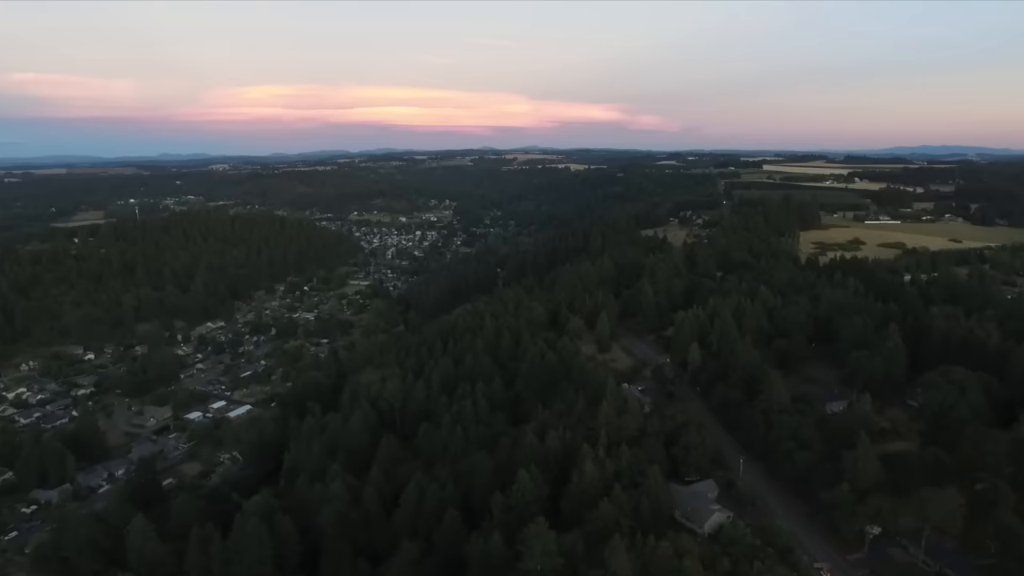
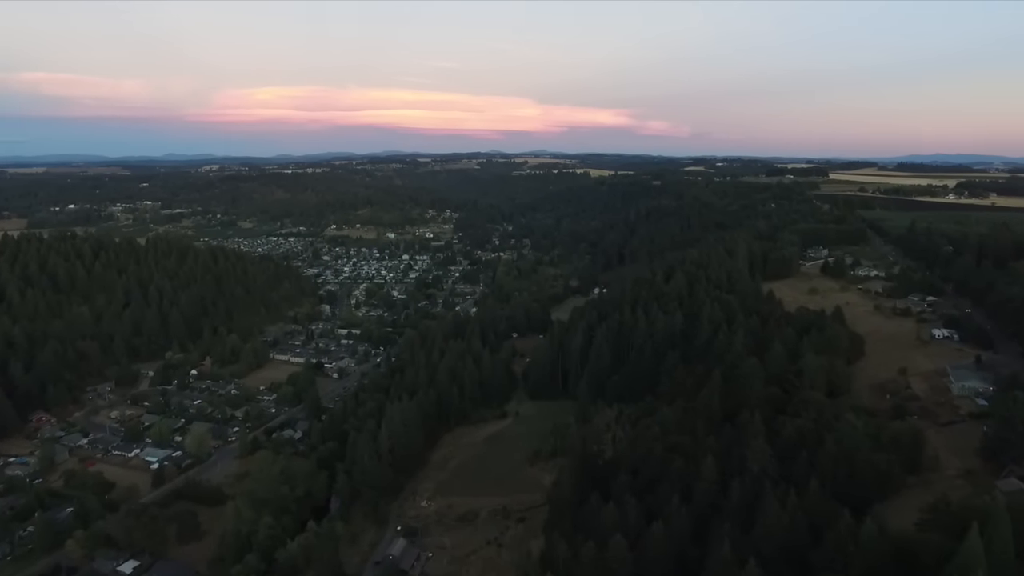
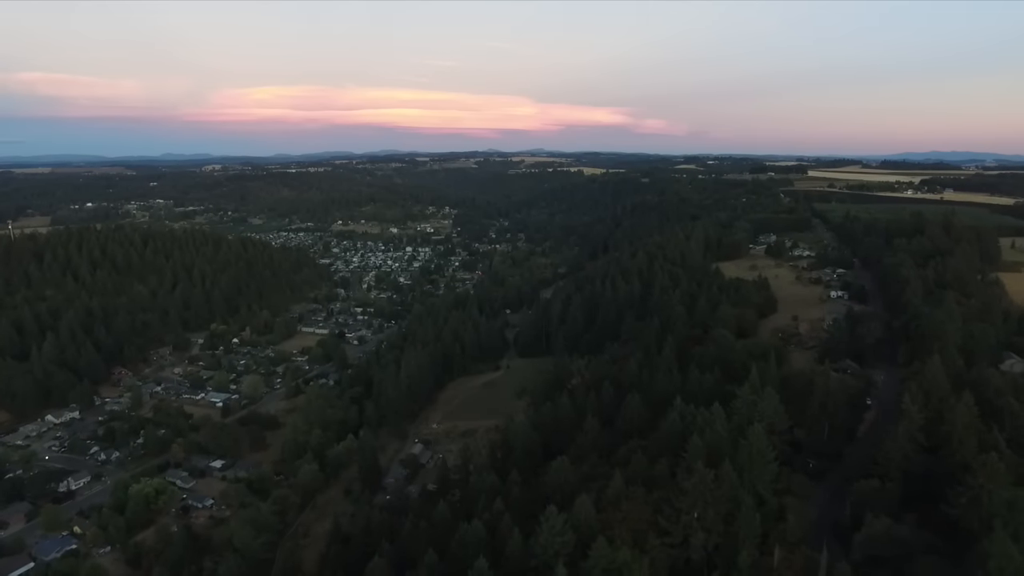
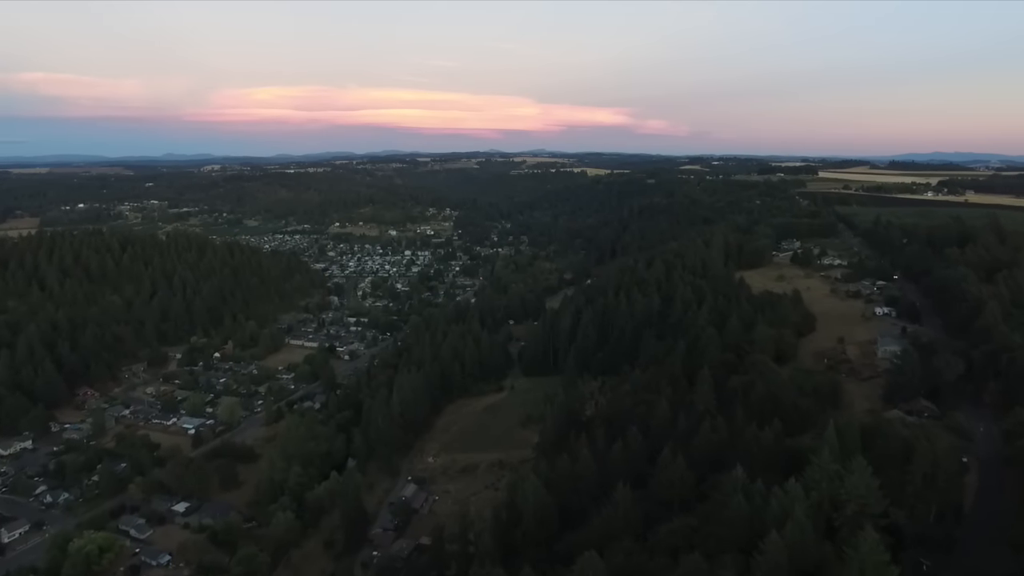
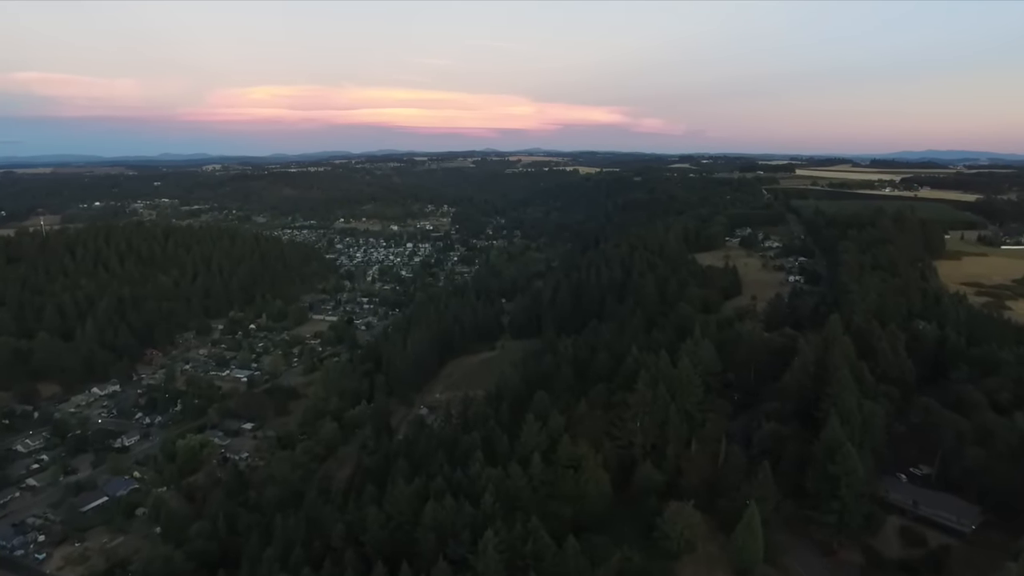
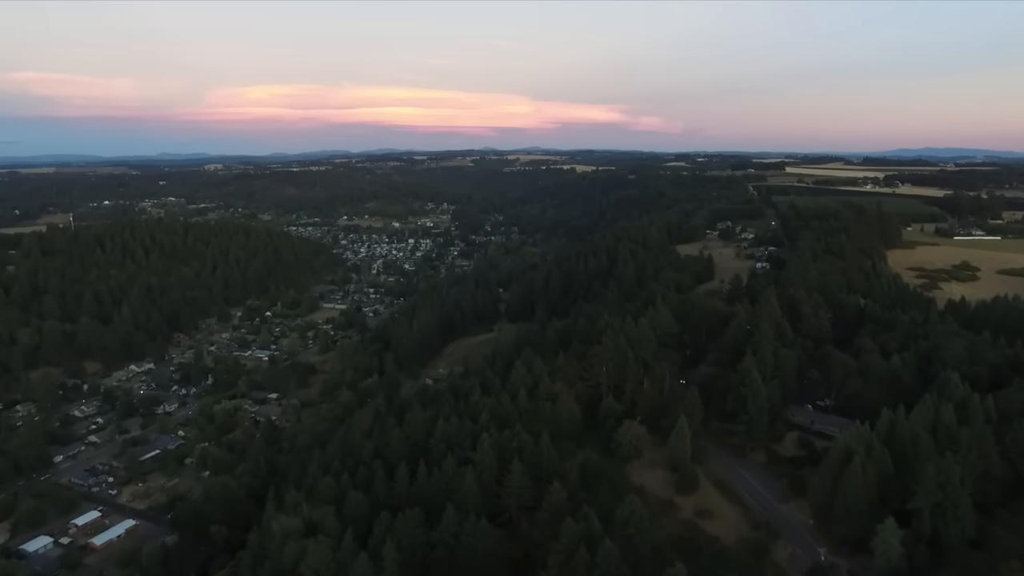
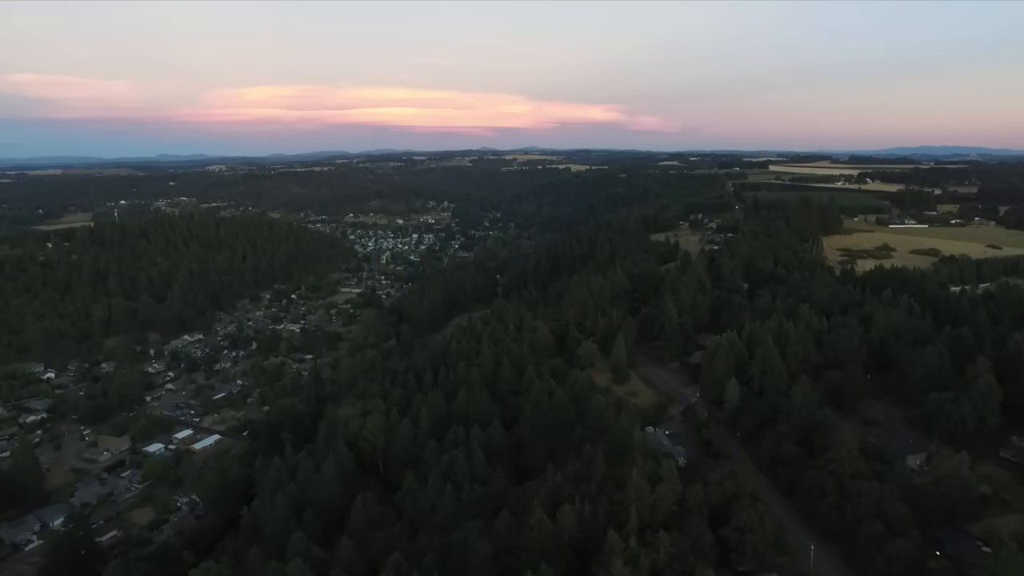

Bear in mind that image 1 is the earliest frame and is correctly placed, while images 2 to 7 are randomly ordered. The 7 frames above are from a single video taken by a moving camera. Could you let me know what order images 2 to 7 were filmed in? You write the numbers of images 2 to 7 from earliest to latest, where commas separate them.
7, 6, 5, 3, 4, 2
